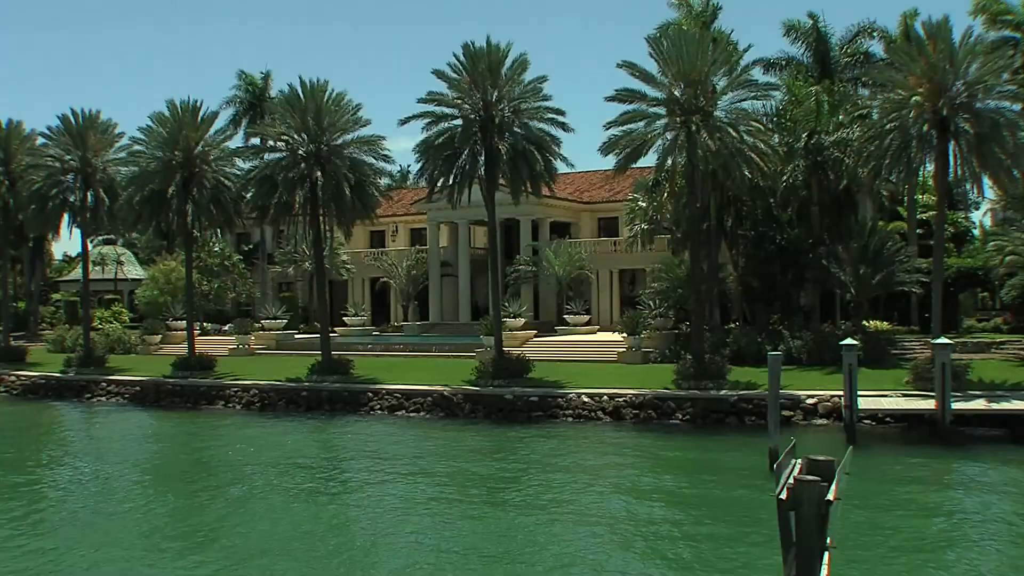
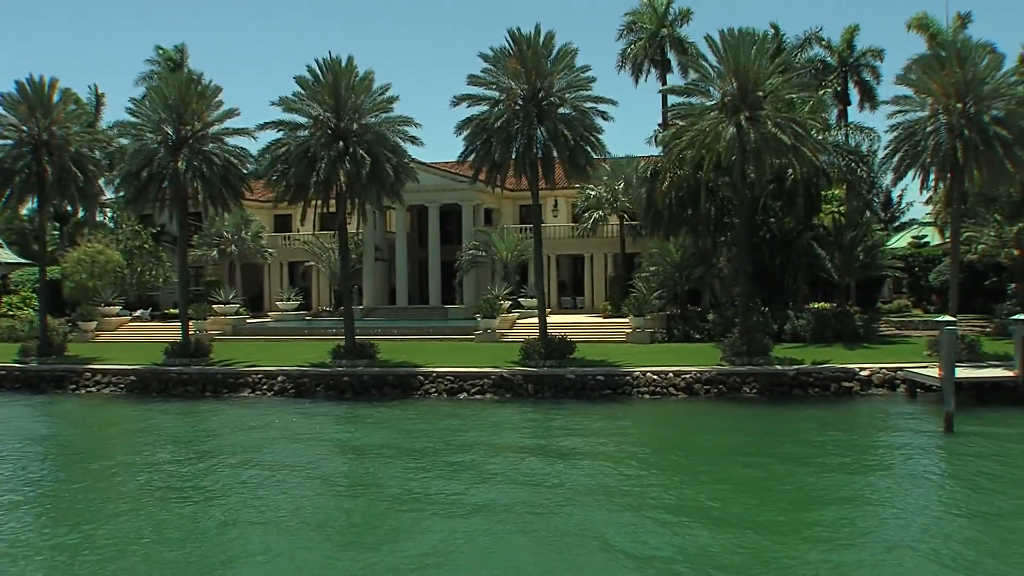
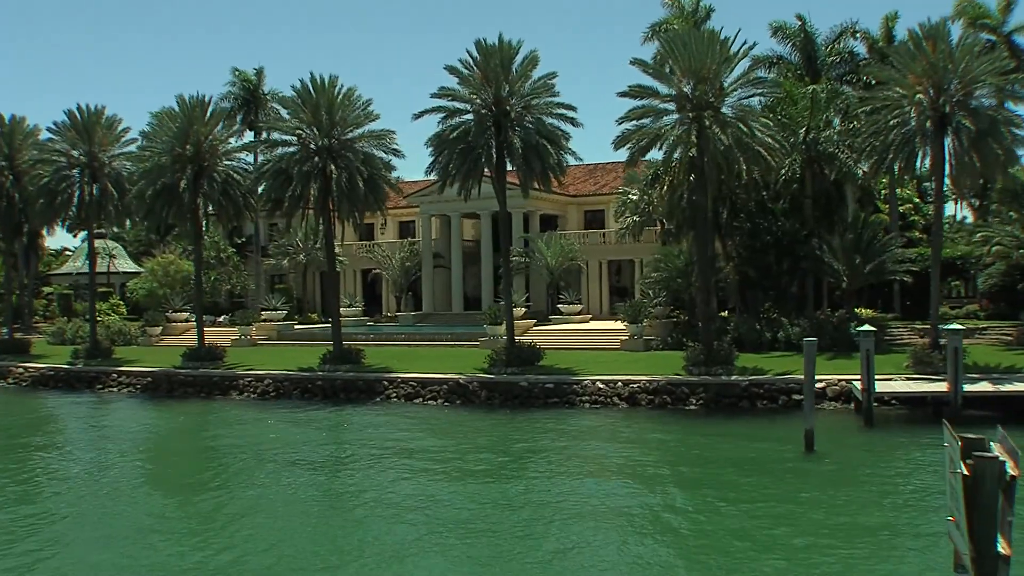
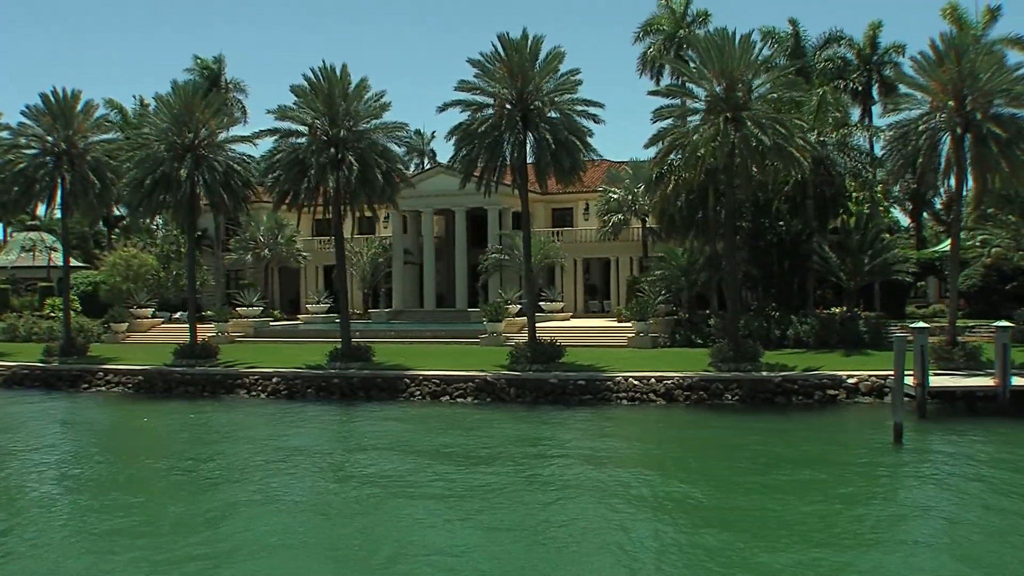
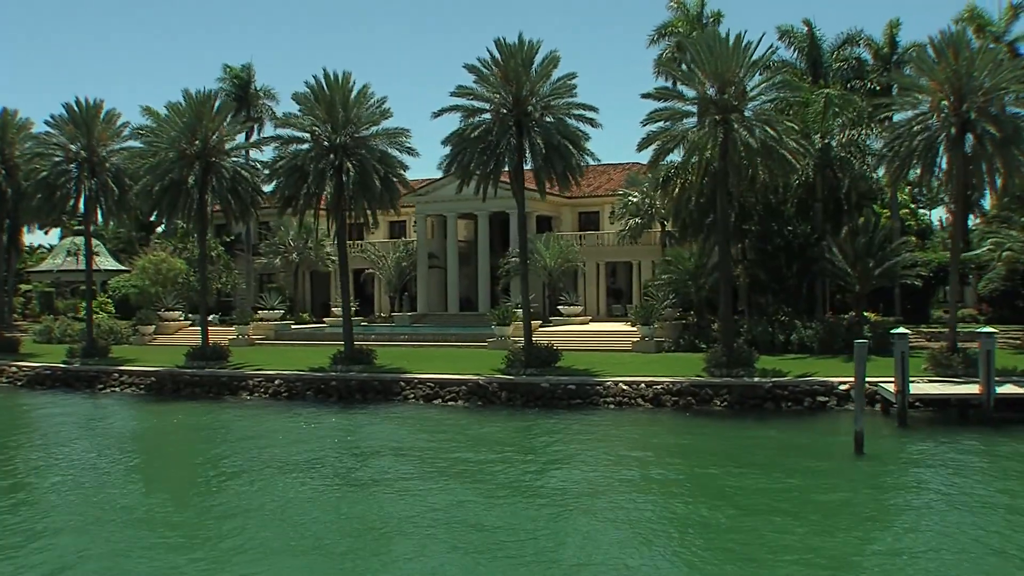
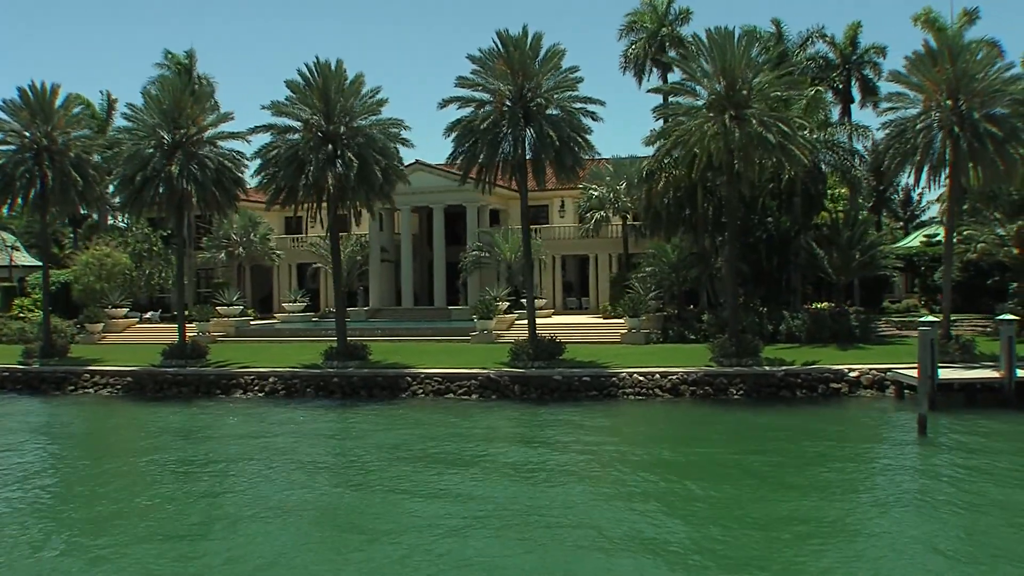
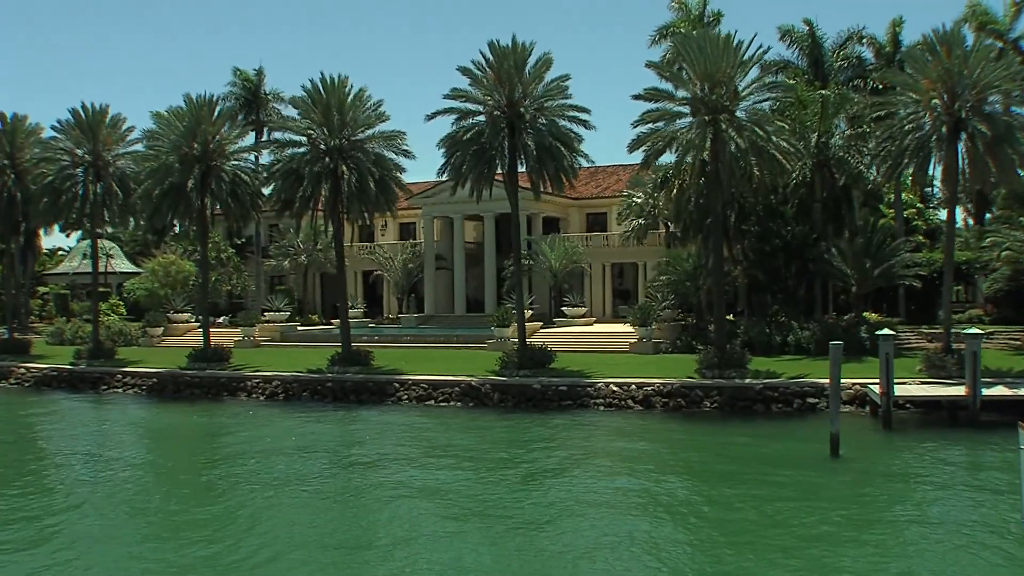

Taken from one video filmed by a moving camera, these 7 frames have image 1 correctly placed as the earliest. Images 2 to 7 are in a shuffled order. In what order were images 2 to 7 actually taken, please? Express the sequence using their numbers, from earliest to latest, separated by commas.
3, 7, 5, 4, 6, 2
